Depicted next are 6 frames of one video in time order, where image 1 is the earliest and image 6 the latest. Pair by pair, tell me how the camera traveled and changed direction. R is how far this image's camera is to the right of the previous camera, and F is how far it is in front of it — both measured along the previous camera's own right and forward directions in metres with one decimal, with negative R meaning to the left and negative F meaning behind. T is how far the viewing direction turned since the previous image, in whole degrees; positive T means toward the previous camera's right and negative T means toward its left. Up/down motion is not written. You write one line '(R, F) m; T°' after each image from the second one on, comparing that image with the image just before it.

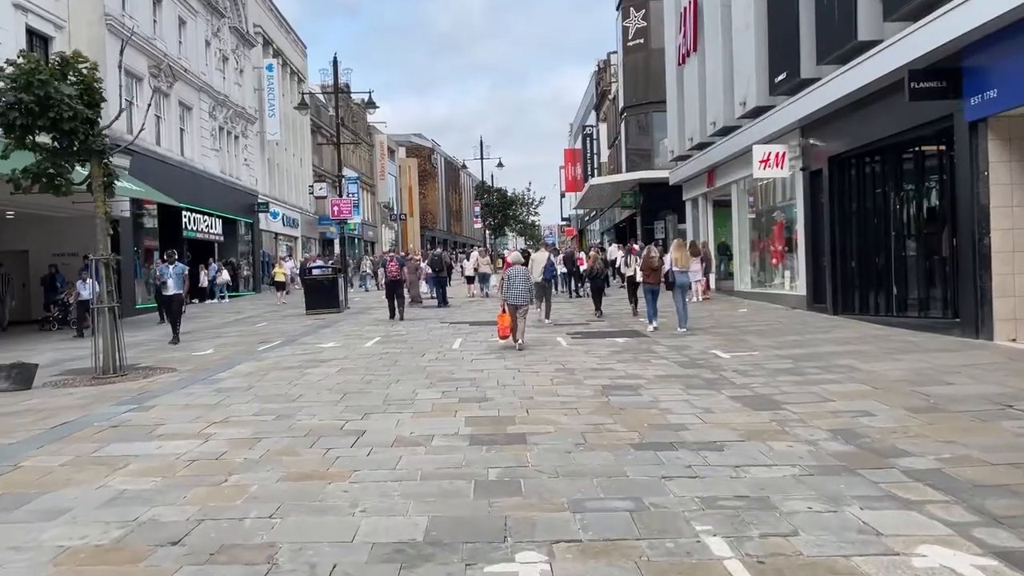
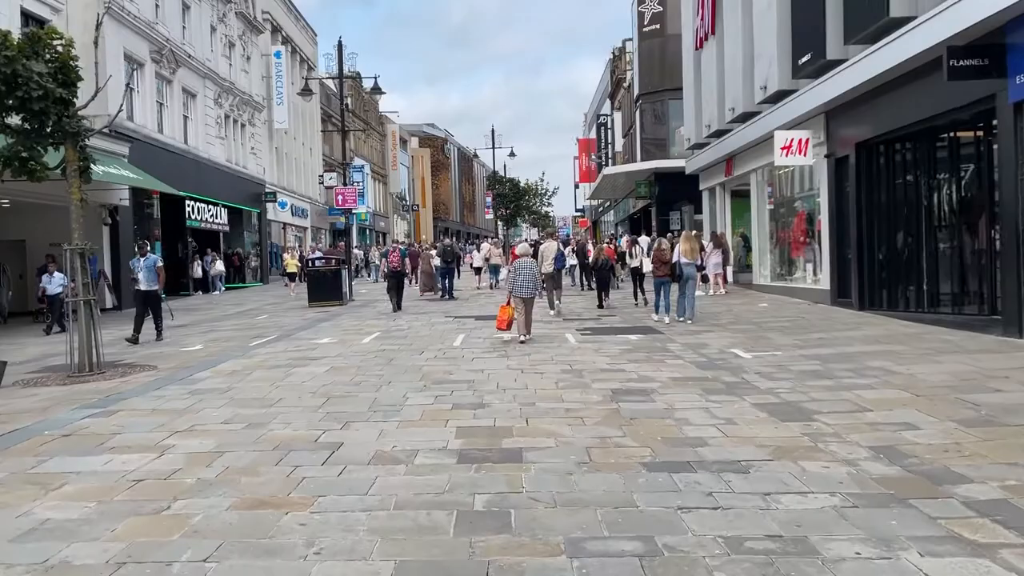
(+0.1, +0.9) m; -1°
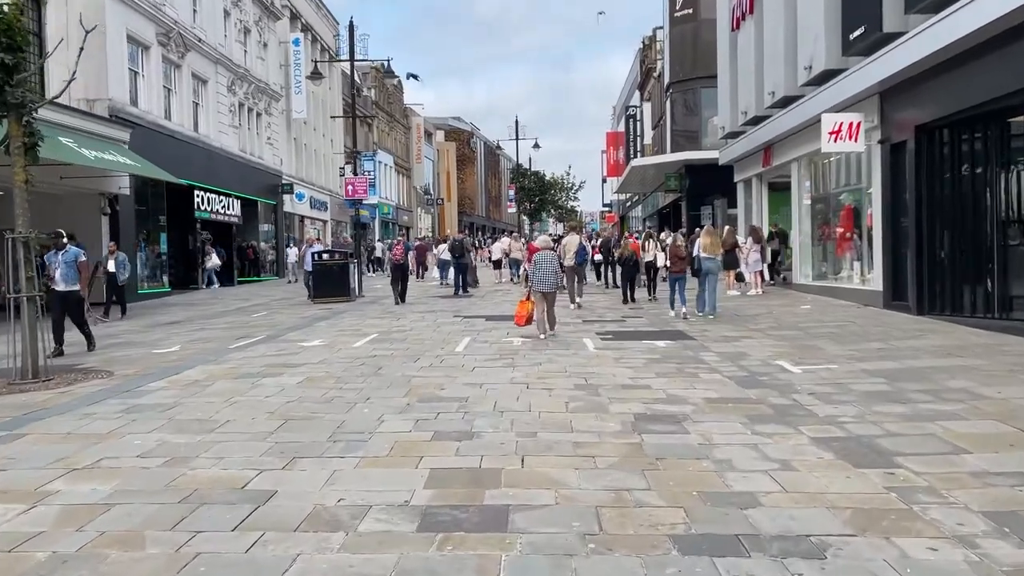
(+0.2, +1.7) m; -2°
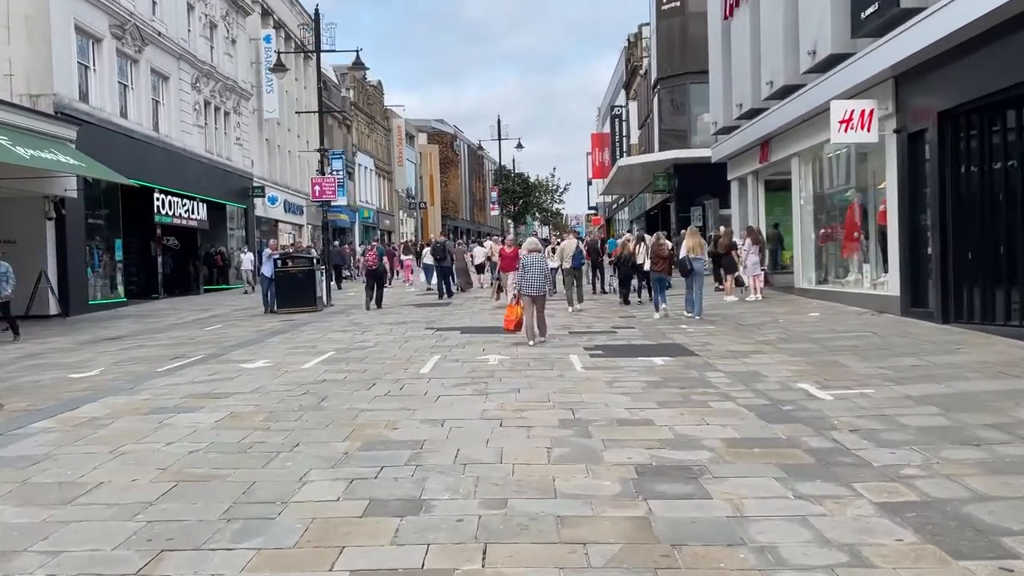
(+0.2, +1.7) m; +1°
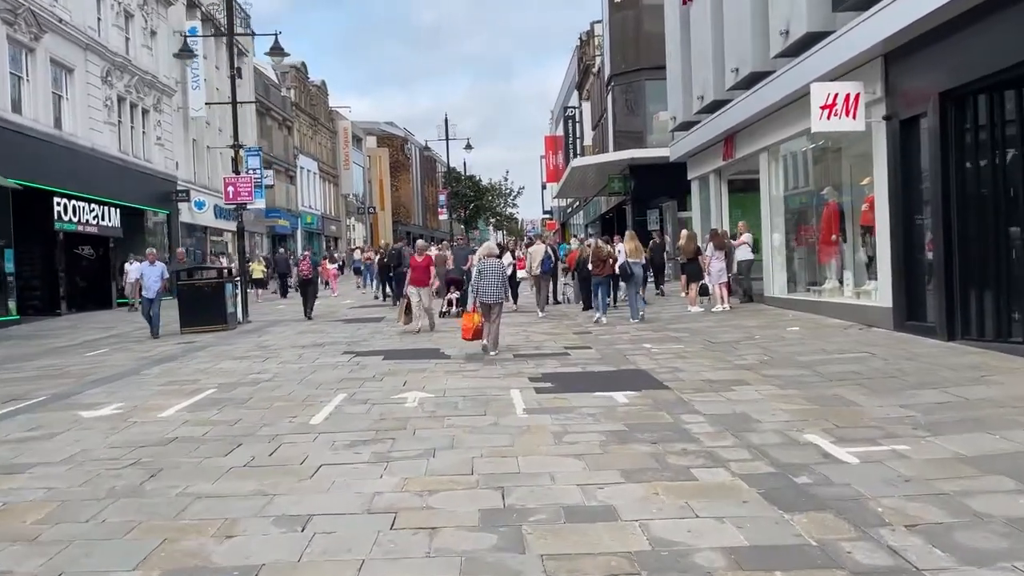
(+0.3, +2.3) m; +3°
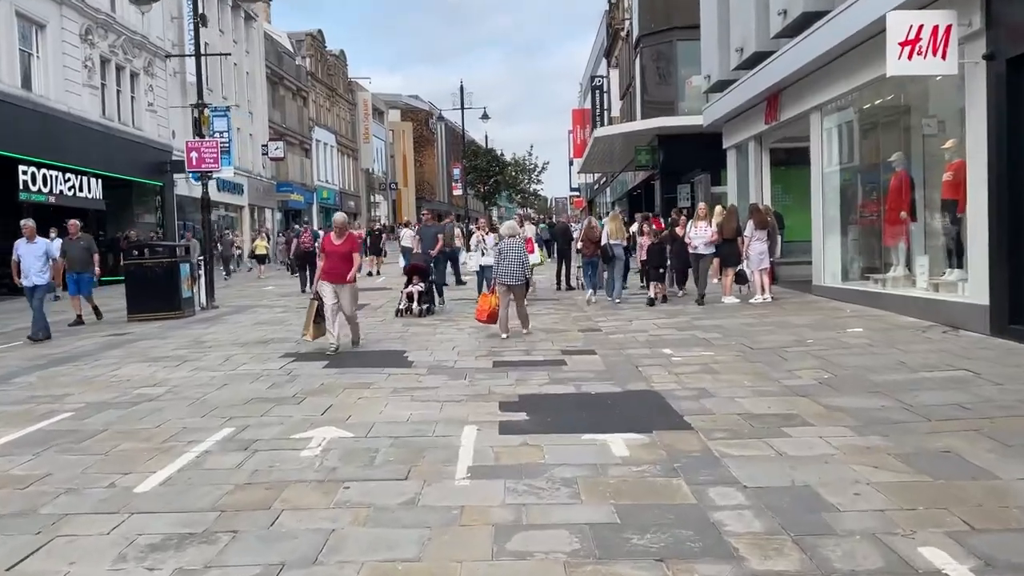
(+0.6, +2.7) m; -2°
